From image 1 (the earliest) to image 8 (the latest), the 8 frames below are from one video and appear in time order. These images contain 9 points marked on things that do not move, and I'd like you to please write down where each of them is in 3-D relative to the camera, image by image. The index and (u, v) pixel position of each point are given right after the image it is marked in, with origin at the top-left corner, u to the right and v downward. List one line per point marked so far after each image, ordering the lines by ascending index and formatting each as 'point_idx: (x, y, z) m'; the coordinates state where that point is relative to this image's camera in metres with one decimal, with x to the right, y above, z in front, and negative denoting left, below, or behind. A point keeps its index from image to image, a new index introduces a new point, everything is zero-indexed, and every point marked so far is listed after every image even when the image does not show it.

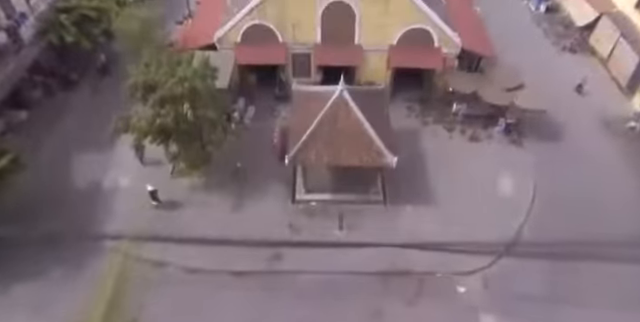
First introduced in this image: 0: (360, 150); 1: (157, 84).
0: (+1.7, +0.4, +19.8) m
1: (-6.9, +3.2, +20.1) m
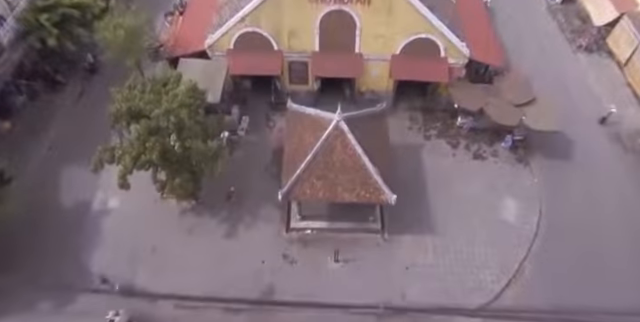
0: (+1.5, -1.0, +18.7) m
1: (-7.0, +1.9, +18.7) m
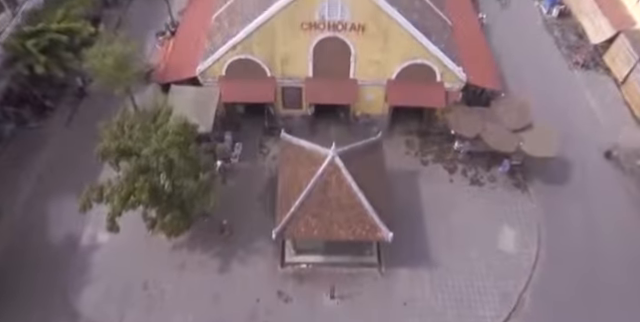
0: (+1.3, -2.4, +18.2) m
1: (-7.3, +0.4, +18.2) m
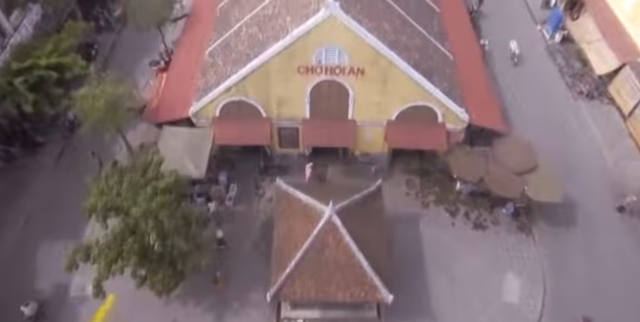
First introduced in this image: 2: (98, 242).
0: (+1.2, -4.6, +17.4) m
1: (-7.4, -1.8, +17.4) m
2: (-8.4, -3.0, +17.6) m
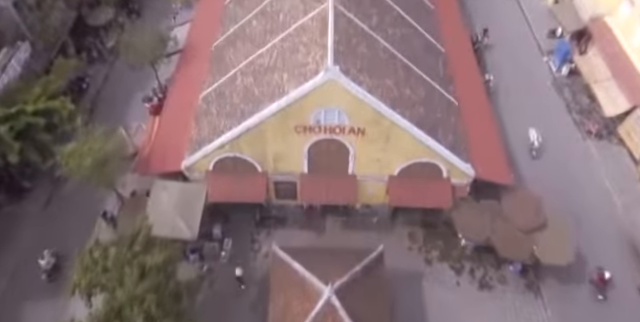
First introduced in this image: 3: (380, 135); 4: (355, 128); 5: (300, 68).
0: (+1.1, -7.3, +16.3) m
1: (-7.4, -4.5, +16.3) m
2: (-8.4, -5.7, +16.5) m
3: (+2.6, +1.1, +19.9) m
4: (+1.4, +1.4, +19.5) m
5: (-0.8, +3.8, +19.2) m
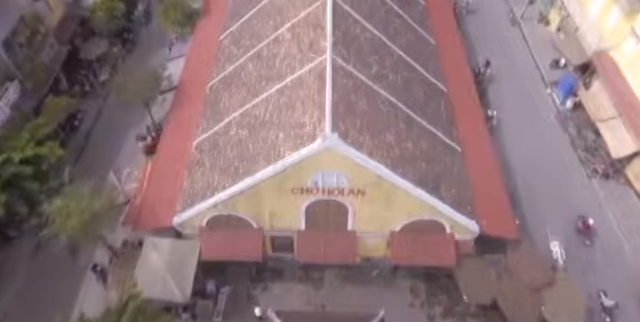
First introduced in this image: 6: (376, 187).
0: (+1.0, -9.8, +15.4) m
1: (-7.5, -7.0, +15.3) m
2: (-8.5, -8.2, +15.5) m
3: (+2.5, -1.4, +19.0) m
4: (+1.4, -1.1, +18.6) m
5: (-0.9, +1.3, +18.3) m
6: (+2.2, -1.0, +18.5) m
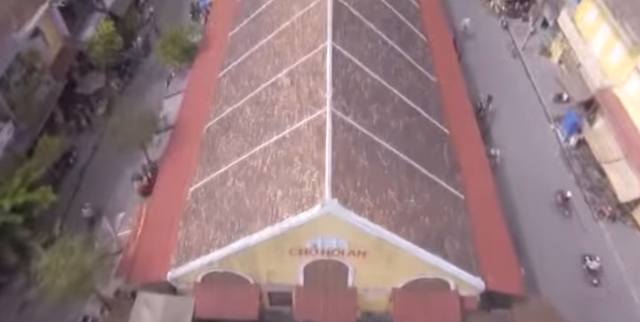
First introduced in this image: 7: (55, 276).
0: (+1.0, -12.0, +14.4) m
1: (-7.6, -9.2, +14.5) m
2: (-8.5, -10.4, +14.6) m
3: (+2.4, -3.7, +18.3) m
4: (+1.3, -3.4, +17.8) m
5: (-0.9, -1.0, +17.7) m
6: (+2.2, -3.3, +17.8) m
7: (-11.0, -4.8, +19.2) m
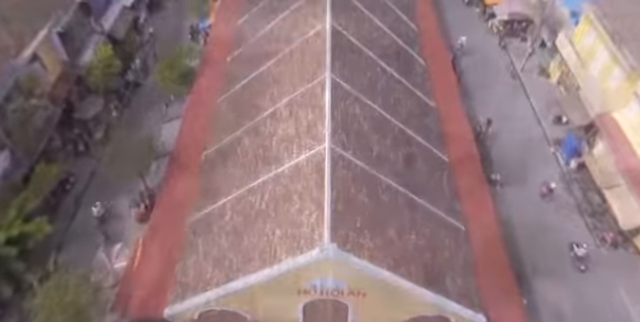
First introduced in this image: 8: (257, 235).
0: (+1.0, -13.4, +13.9) m
1: (-7.6, -10.6, +14.0) m
2: (-8.5, -11.9, +14.2) m
3: (+2.4, -5.2, +18.0) m
4: (+1.3, -4.9, +17.6) m
5: (-1.0, -2.5, +17.4) m
6: (+2.1, -4.8, +17.5) m
7: (-11.0, -6.4, +18.8) m
8: (-2.5, -3.0, +18.8) m
